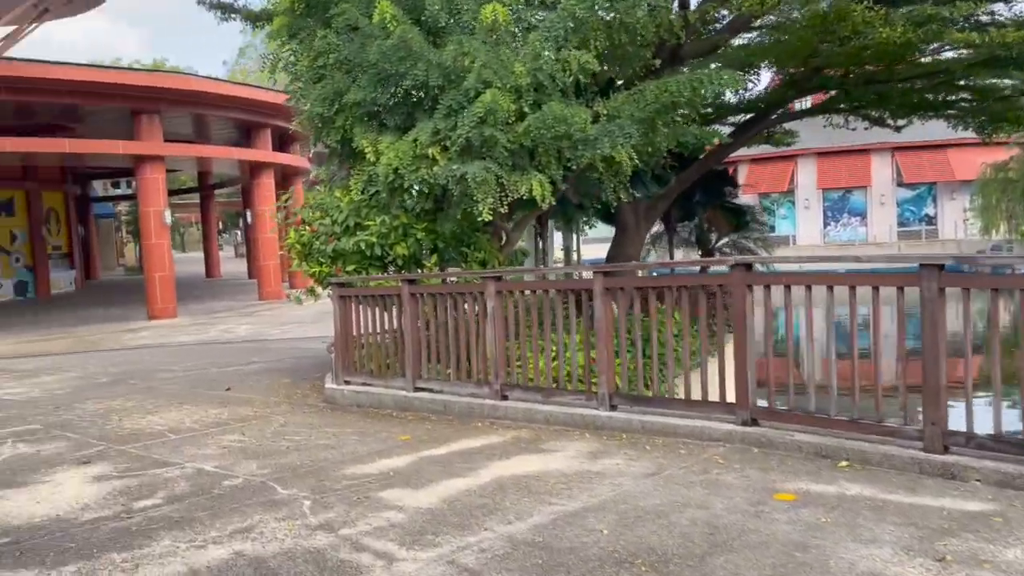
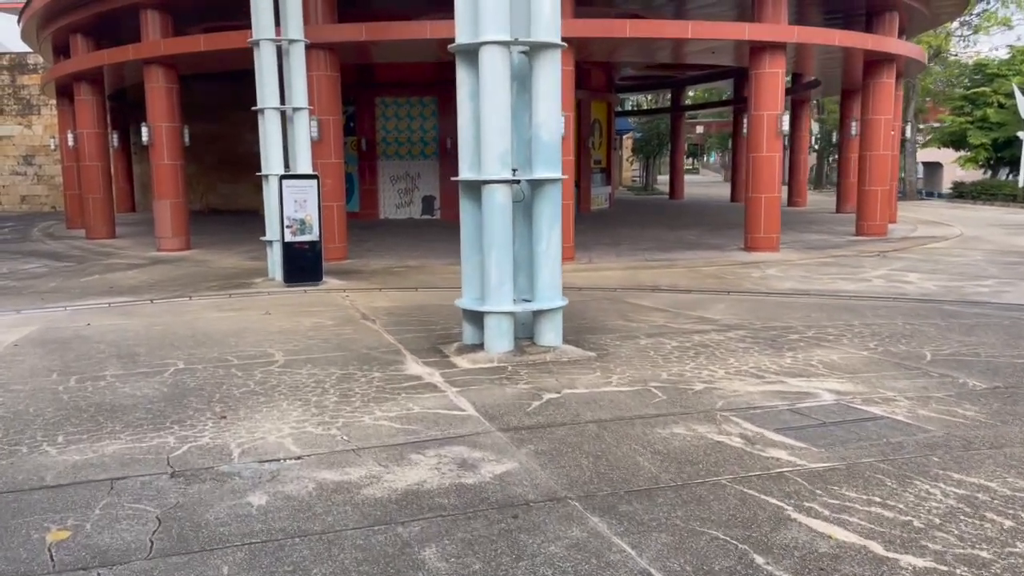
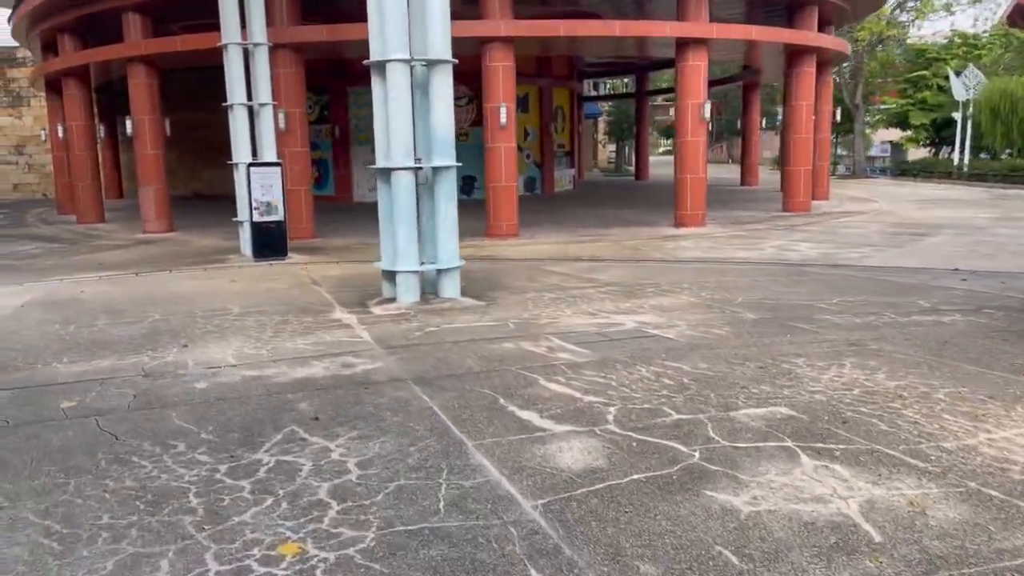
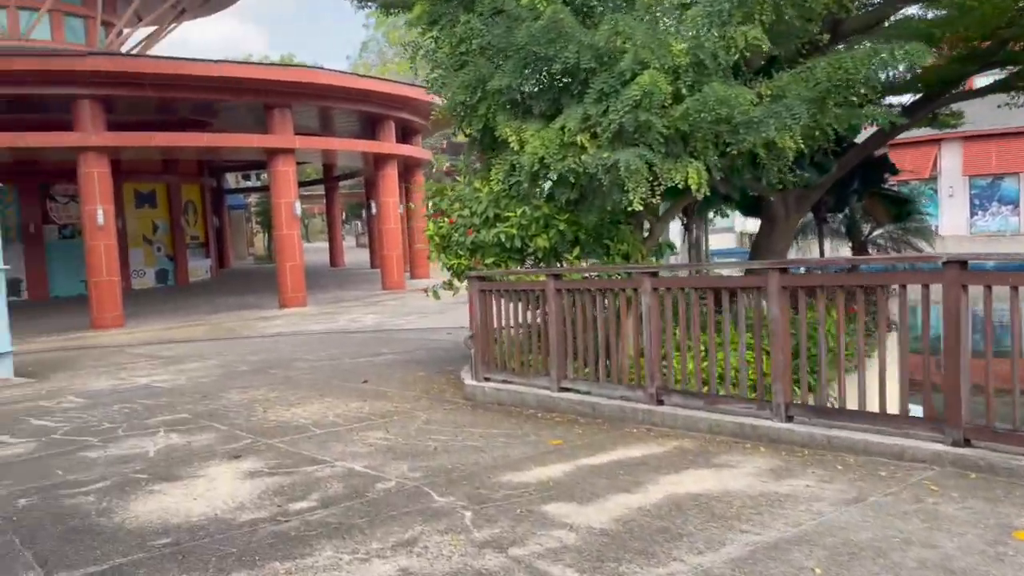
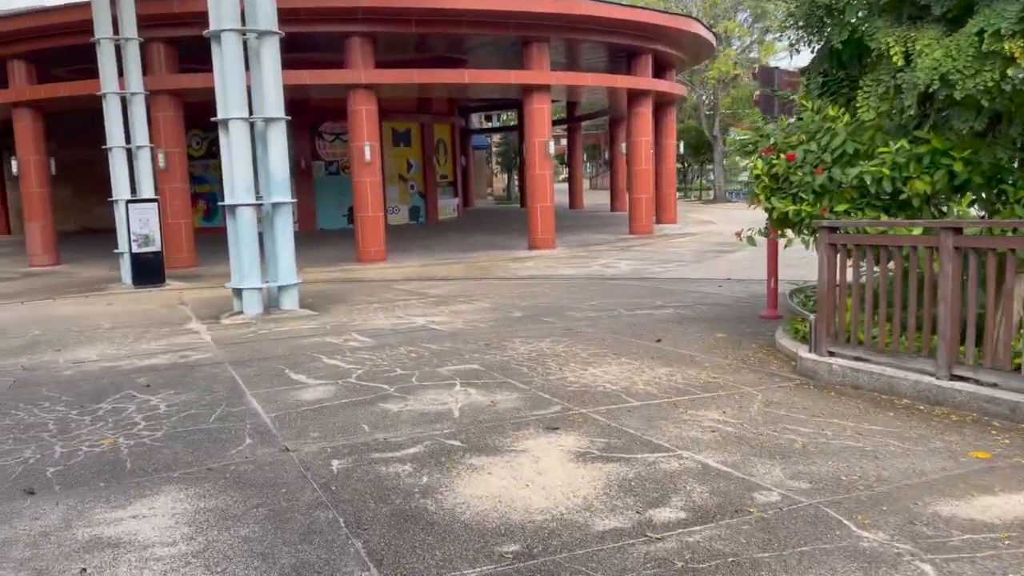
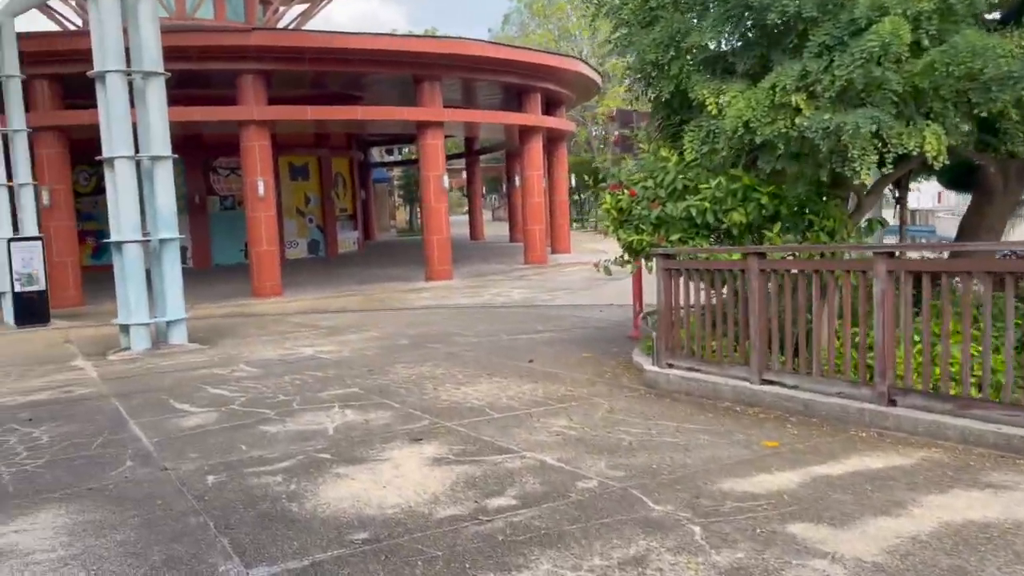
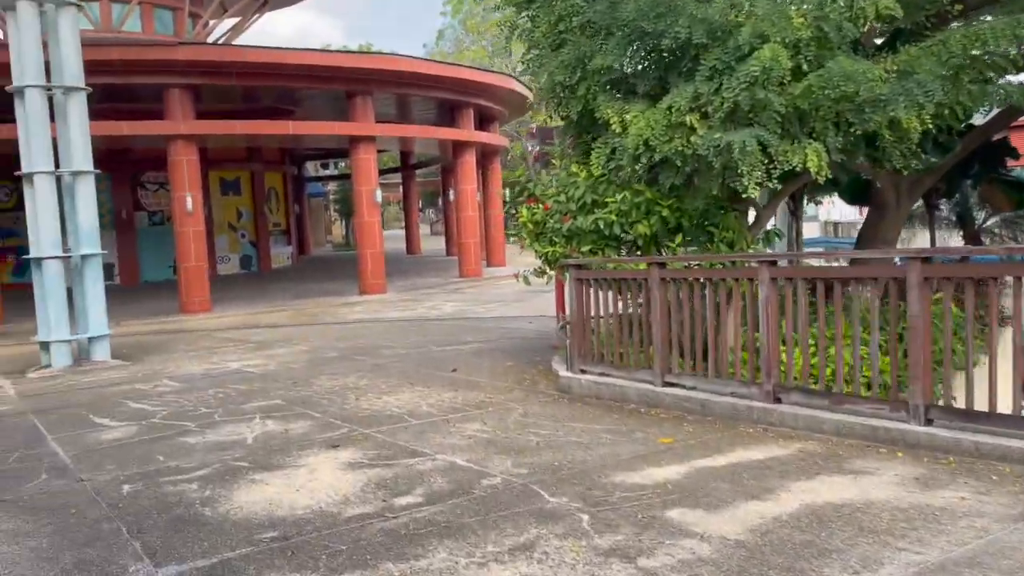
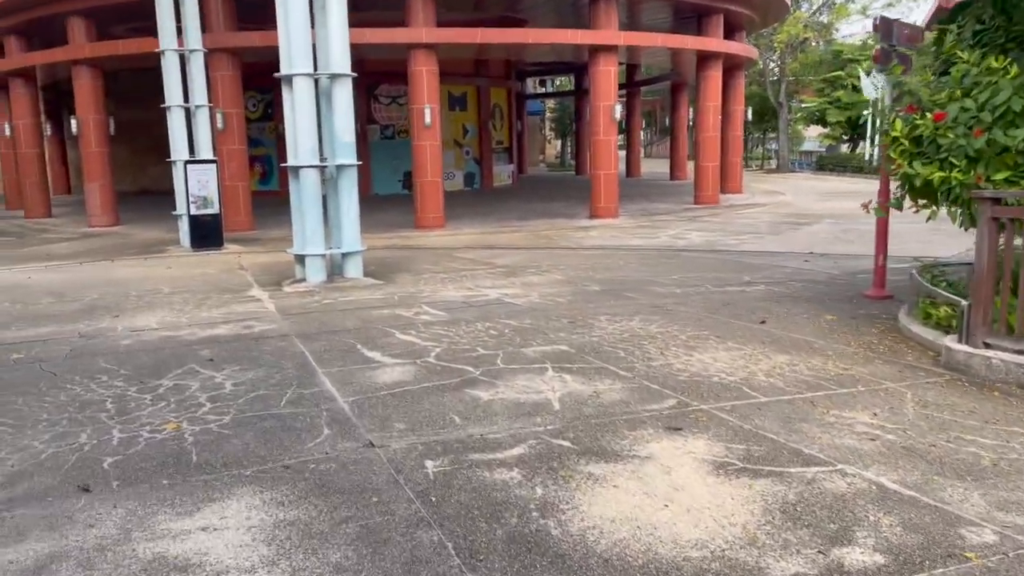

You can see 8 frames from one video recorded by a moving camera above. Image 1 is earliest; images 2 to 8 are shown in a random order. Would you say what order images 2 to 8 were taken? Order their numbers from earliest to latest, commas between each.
4, 7, 6, 5, 8, 3, 2
